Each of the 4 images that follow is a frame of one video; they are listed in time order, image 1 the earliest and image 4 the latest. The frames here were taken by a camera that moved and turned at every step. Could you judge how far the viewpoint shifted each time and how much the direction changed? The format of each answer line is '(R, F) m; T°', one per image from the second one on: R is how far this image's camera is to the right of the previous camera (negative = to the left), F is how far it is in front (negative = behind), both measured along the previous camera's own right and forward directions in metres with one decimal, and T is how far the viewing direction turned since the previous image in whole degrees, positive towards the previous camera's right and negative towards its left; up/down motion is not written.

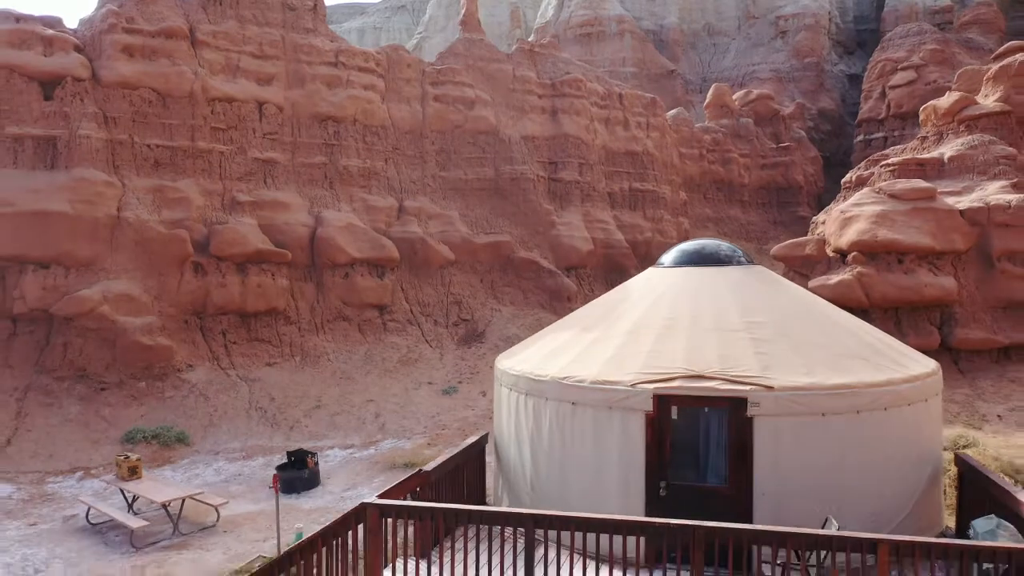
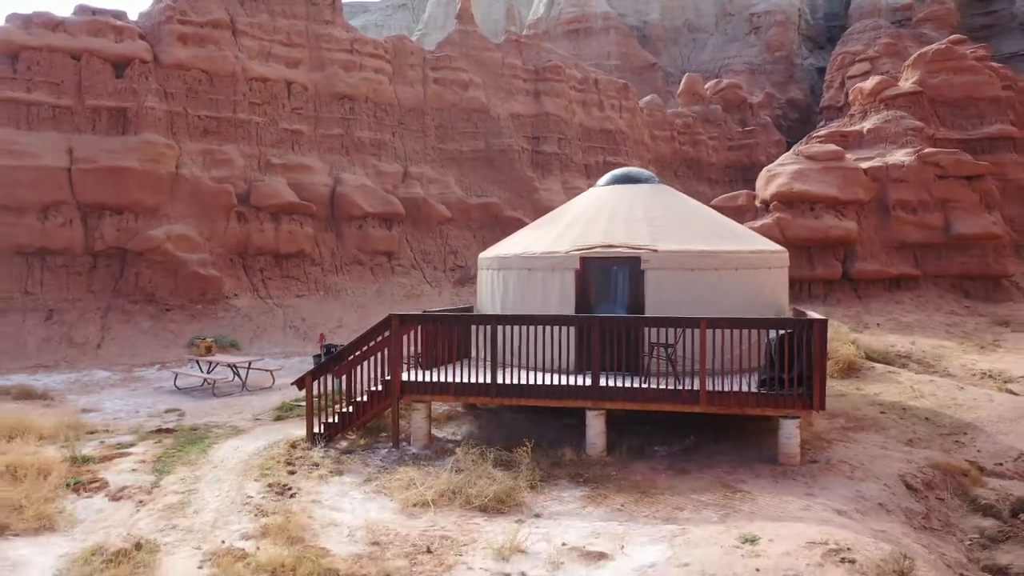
(+0.2, -2.8) m; 0°
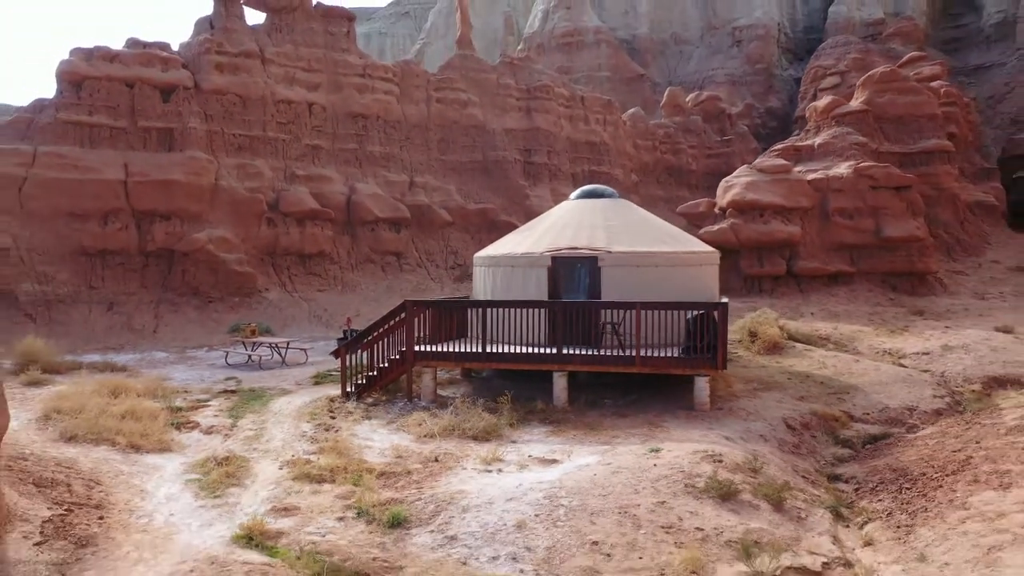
(+0.1, -2.5) m; 0°
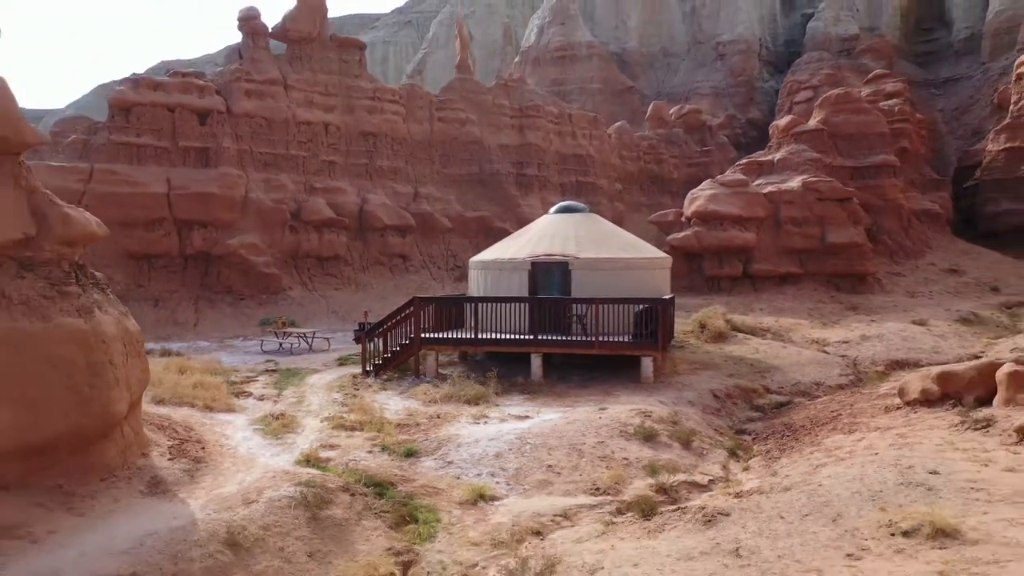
(+0.2, -2.6) m; 0°
